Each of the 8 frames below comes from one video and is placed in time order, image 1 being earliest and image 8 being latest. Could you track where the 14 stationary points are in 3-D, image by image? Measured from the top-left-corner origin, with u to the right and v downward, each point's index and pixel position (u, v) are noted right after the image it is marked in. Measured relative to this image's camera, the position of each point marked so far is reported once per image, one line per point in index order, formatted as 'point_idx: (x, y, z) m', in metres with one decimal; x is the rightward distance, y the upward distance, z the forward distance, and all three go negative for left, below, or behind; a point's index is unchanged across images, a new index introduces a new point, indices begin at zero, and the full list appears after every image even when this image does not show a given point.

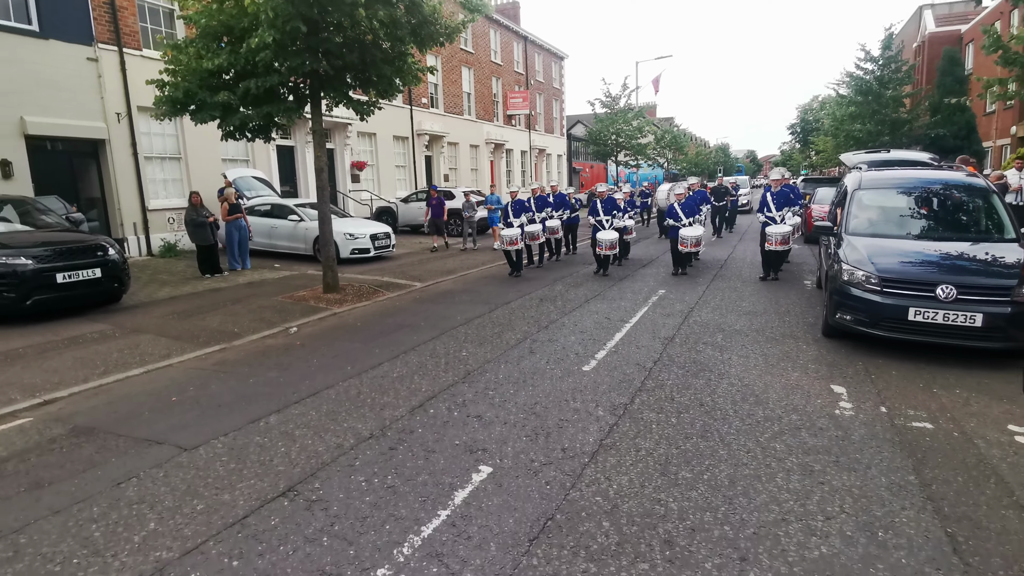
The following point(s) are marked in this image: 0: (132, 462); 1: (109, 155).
0: (-2.7, -1.2, +4.2) m
1: (-10.0, +3.3, +14.3) m
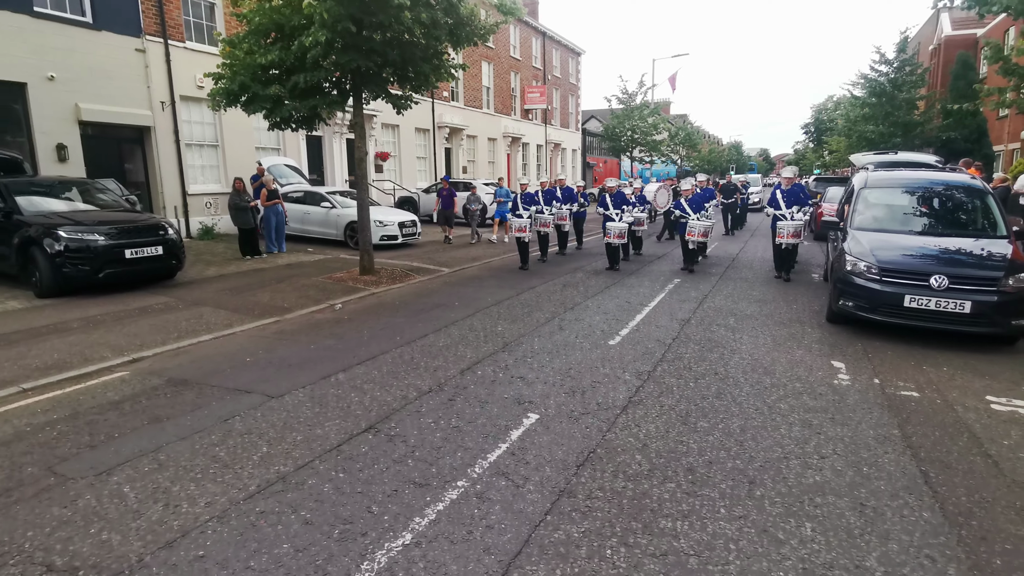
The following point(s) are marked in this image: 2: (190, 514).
0: (-2.4, -1.0, +4.9) m
1: (-9.4, +3.9, +15.1) m
2: (-1.8, -1.2, +3.2) m
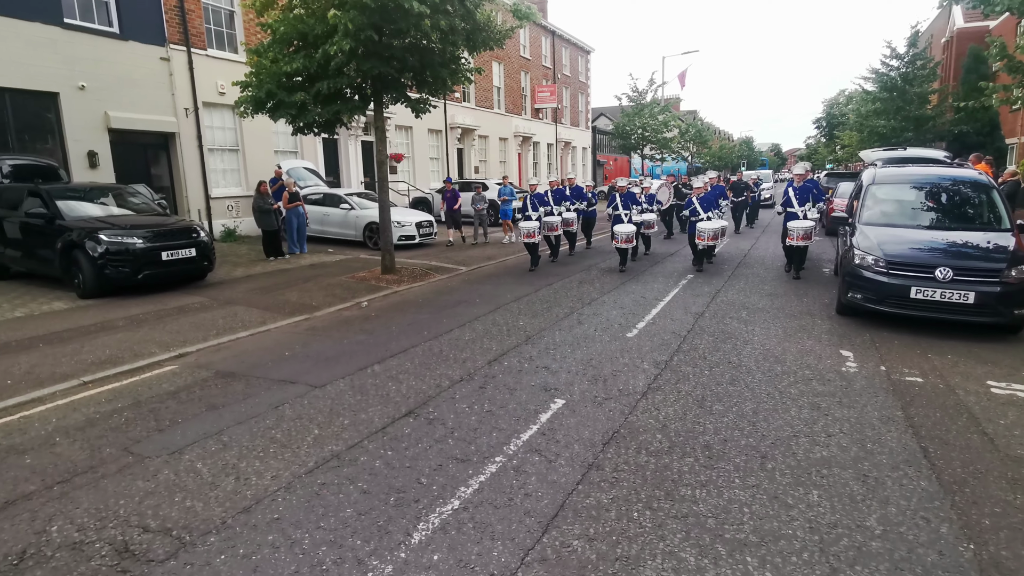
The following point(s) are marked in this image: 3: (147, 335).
0: (-2.1, -1.0, +5.3) m
1: (-9.0, +3.8, +15.6) m
2: (-1.6, -1.2, +3.6) m
3: (-4.7, -0.6, +7.4) m
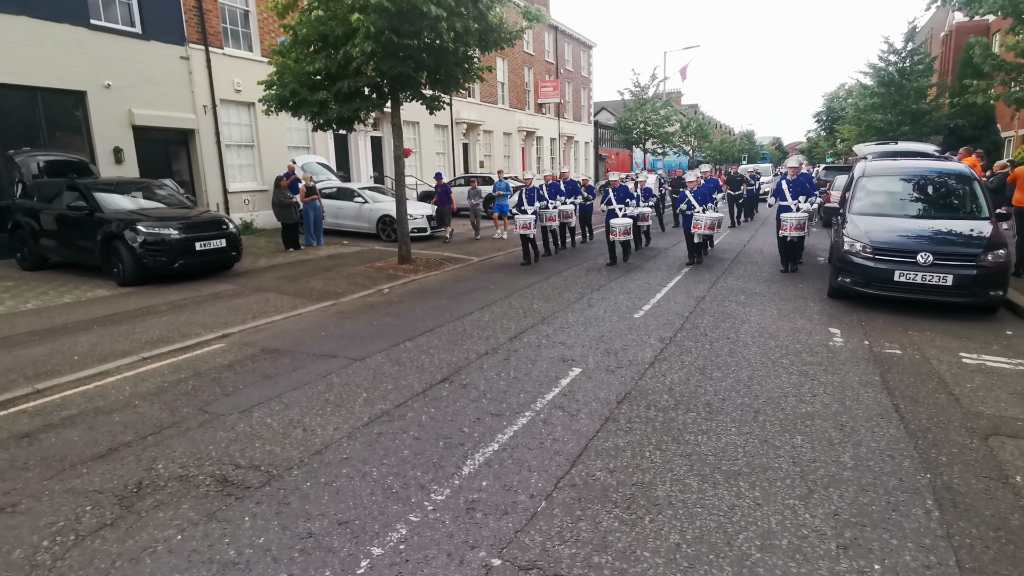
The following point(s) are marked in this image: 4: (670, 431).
0: (-1.9, -0.8, +5.9) m
1: (-8.8, +4.1, +16.2) m
2: (-1.4, -1.1, +4.2) m
3: (-4.5, -0.4, +8.0) m
4: (+1.2, -1.0, +4.2) m
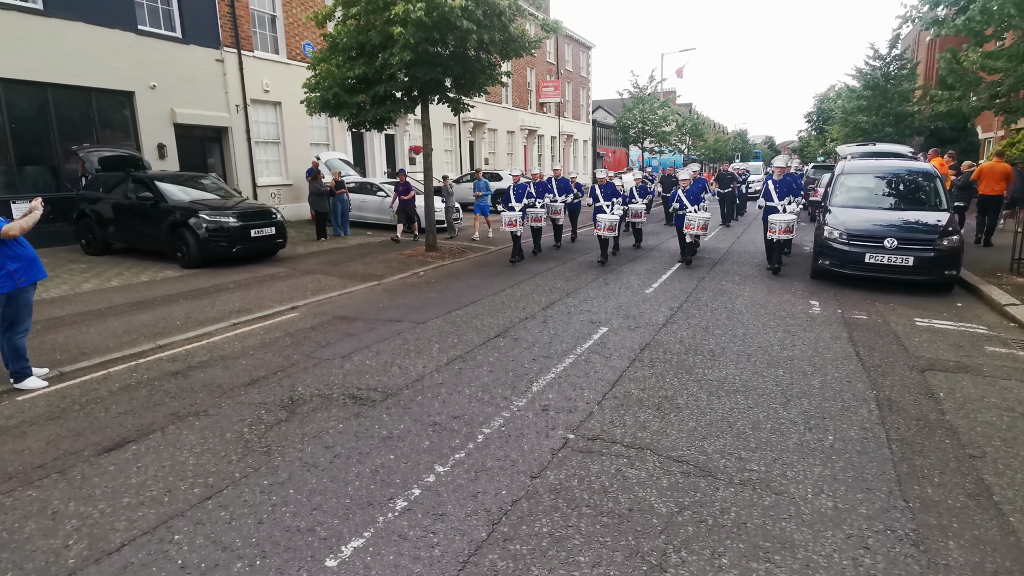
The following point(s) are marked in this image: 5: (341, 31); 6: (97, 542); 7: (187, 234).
0: (-1.5, -0.5, +7.1) m
1: (-8.5, +4.5, +17.3) m
2: (-0.9, -0.8, +5.5) m
3: (-4.0, -0.1, +9.2) m
4: (+1.6, -0.7, +5.4) m
5: (-3.6, +5.4, +12.1) m
6: (-2.1, -1.3, +3.0) m
7: (-6.2, +1.0, +10.9) m
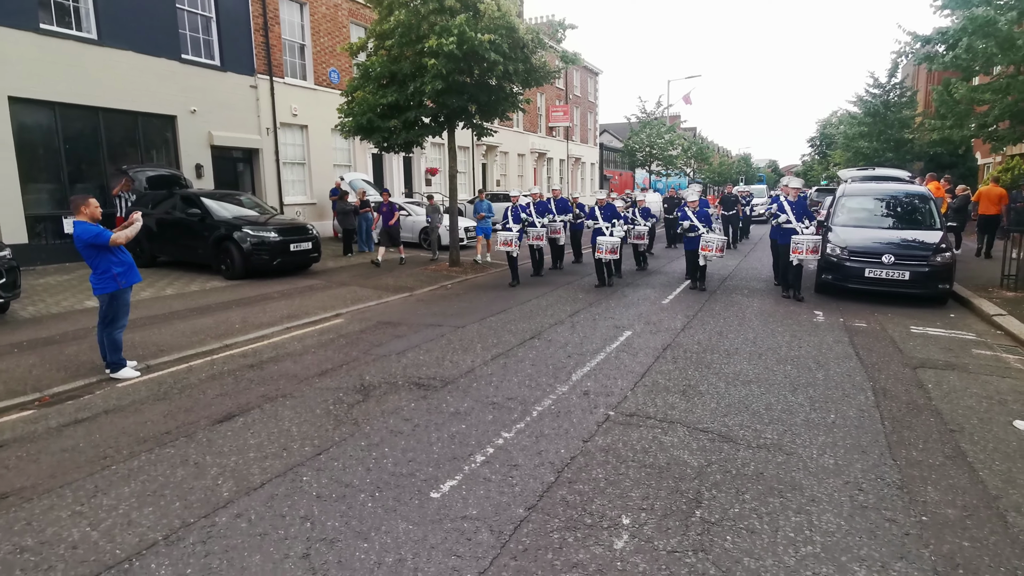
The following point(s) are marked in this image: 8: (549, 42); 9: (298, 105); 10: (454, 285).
0: (-1.0, -0.6, +7.9) m
1: (-7.9, +4.0, +18.2) m
2: (-0.5, -0.8, +6.2) m
3: (-3.6, -0.3, +10.0) m
4: (+2.0, -0.8, +6.2) m
5: (-3.1, +5.1, +13.0) m
6: (-1.7, -1.2, +3.7) m
7: (-5.7, +0.8, +11.8) m
8: (+0.9, +5.9, +13.7) m
9: (-7.2, +6.1, +19.2) m
10: (-1.2, +0.1, +12.2) m
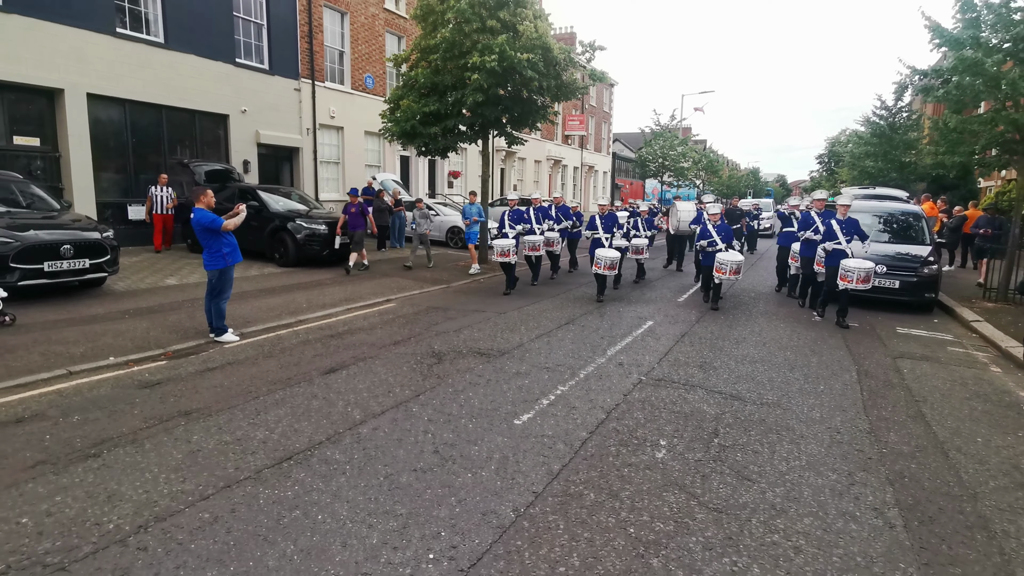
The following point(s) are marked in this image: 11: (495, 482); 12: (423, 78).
0: (-0.5, -0.4, +9.0) m
1: (-7.1, +4.4, +19.5) m
2: (+0.1, -0.7, +7.3) m
3: (-3.0, 0.0, +11.1) m
4: (+2.6, -0.7, +7.3) m
5: (-2.3, +5.3, +14.2) m
6: (-1.2, -1.0, +4.8) m
7: (-5.1, +1.1, +12.9) m
8: (+1.7, +5.9, +14.9) m
9: (-6.3, +6.4, +20.5) m
10: (-0.6, +0.2, +13.4) m
11: (-0.1, -1.2, +3.6) m
12: (-2.2, +5.2, +14.3) m
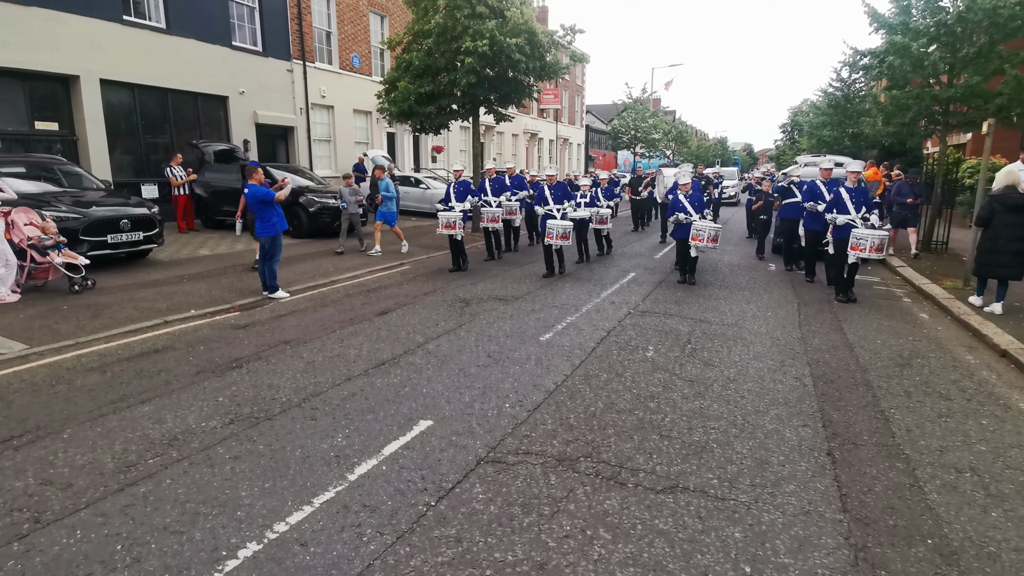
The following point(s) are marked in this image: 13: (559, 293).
0: (-0.4, +0.3, +10.5) m
1: (-7.7, +5.3, +20.4) m
2: (+0.2, 0.0, +8.8) m
3: (-3.1, +0.7, +12.5) m
4: (+2.7, 0.0, +8.9) m
5: (-2.6, +6.2, +15.4) m
6: (-1.0, -0.5, +6.3) m
7: (-5.2, +1.9, +14.1) m
8: (+1.3, +6.9, +16.2) m
9: (-6.9, +7.4, +21.3) m
10: (-0.8, +1.1, +14.8) m
11: (+0.2, -0.7, +5.2) m
12: (-2.5, +6.1, +15.4) m
13: (+0.7, -0.1, +8.4) m
